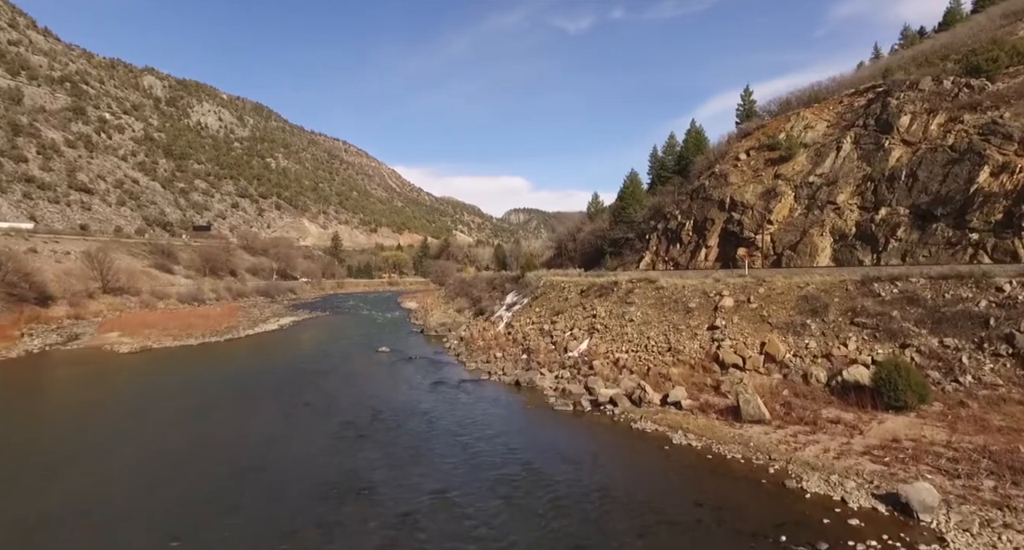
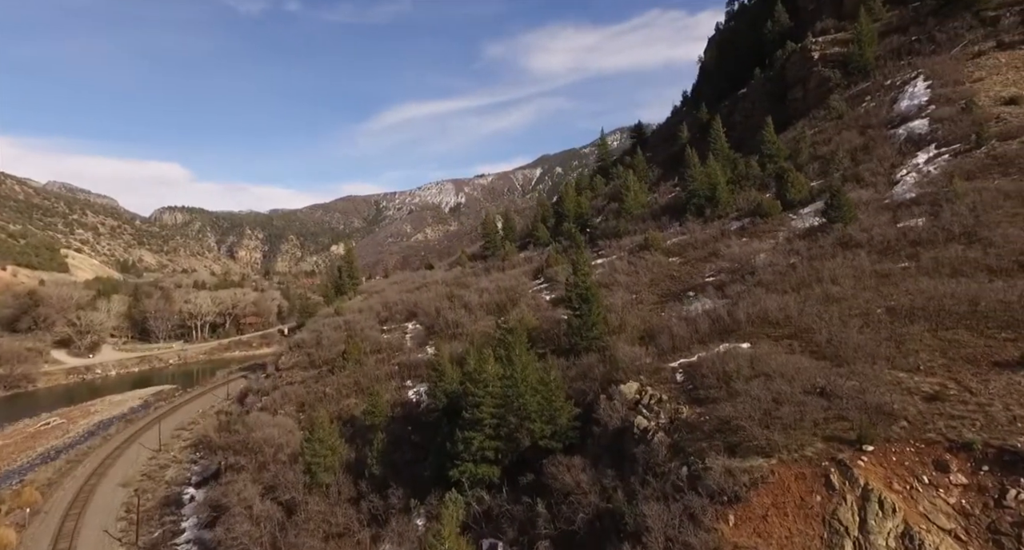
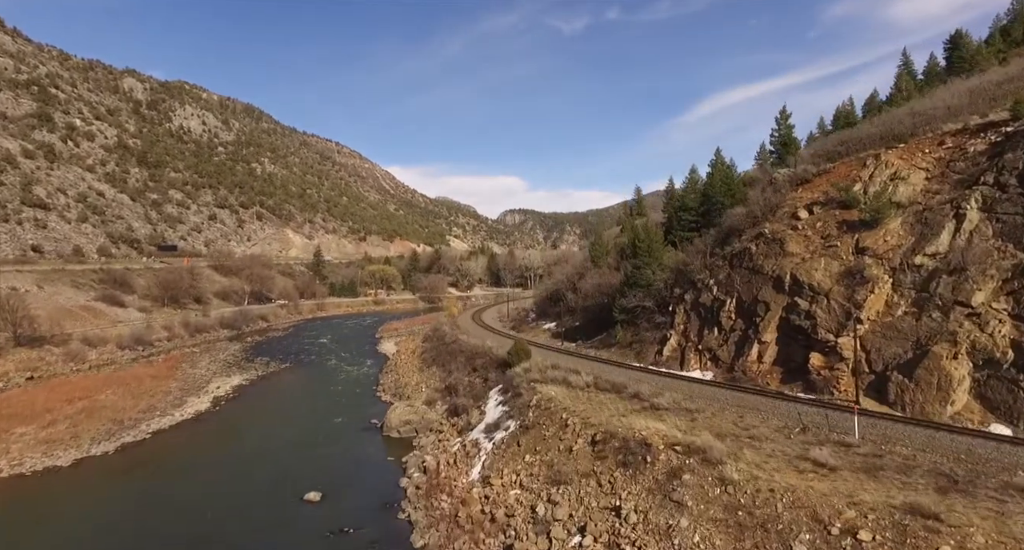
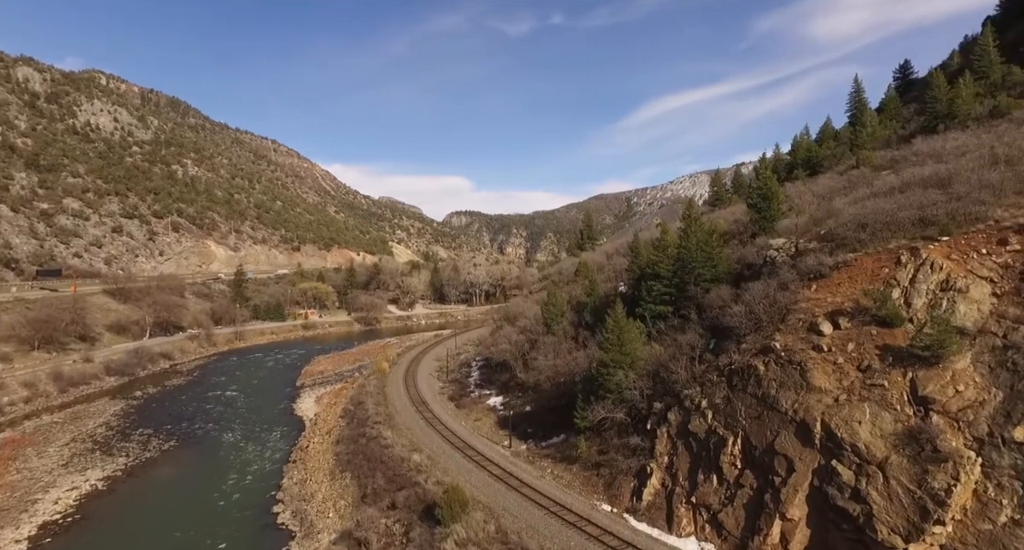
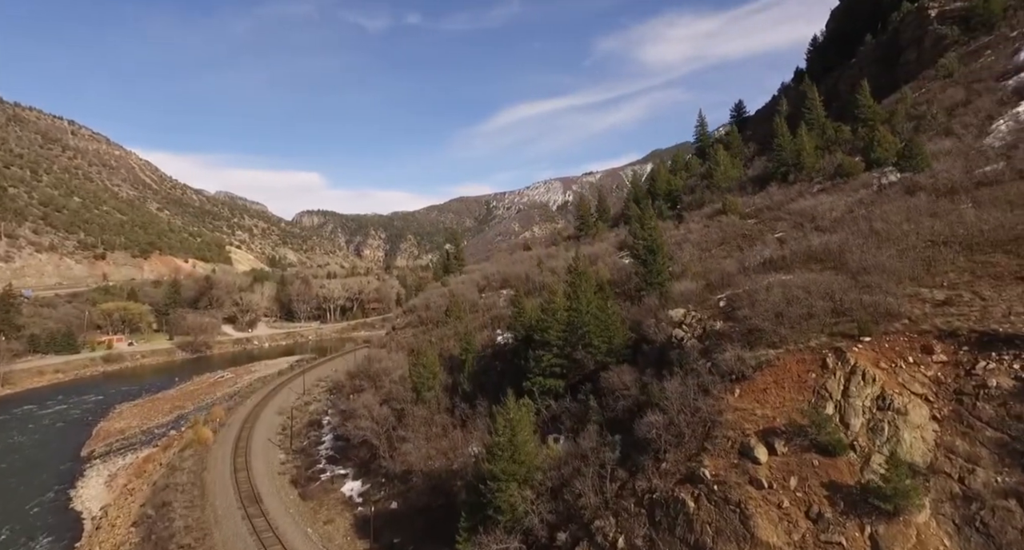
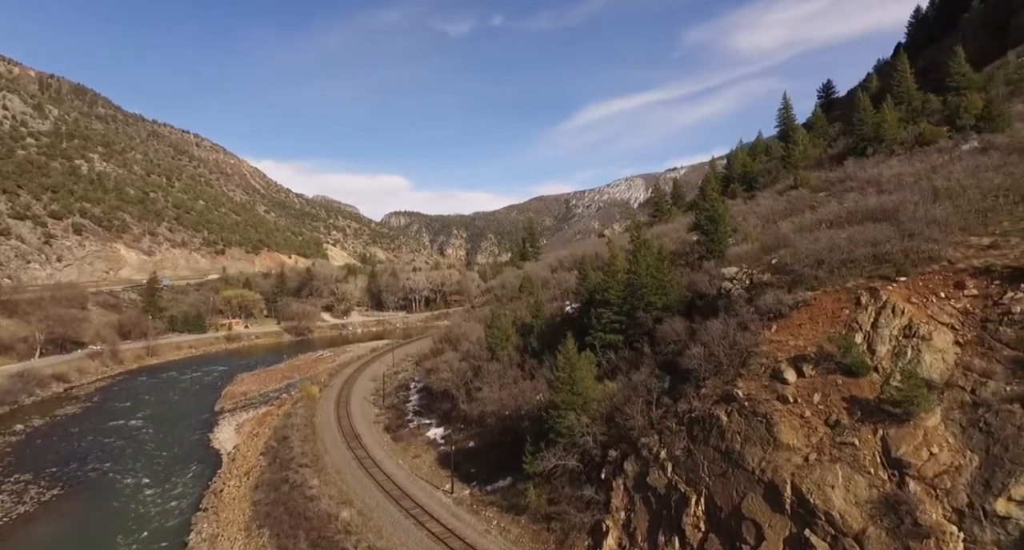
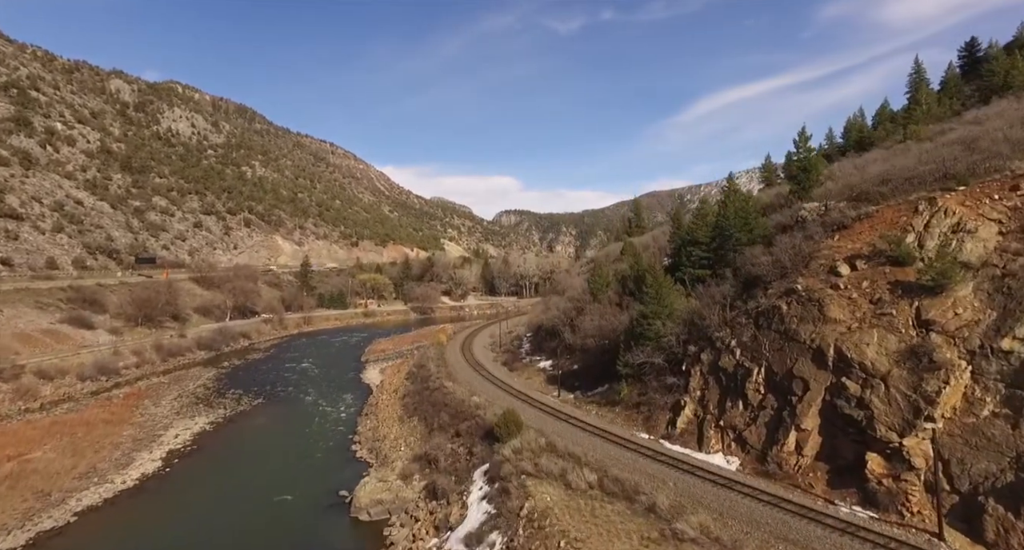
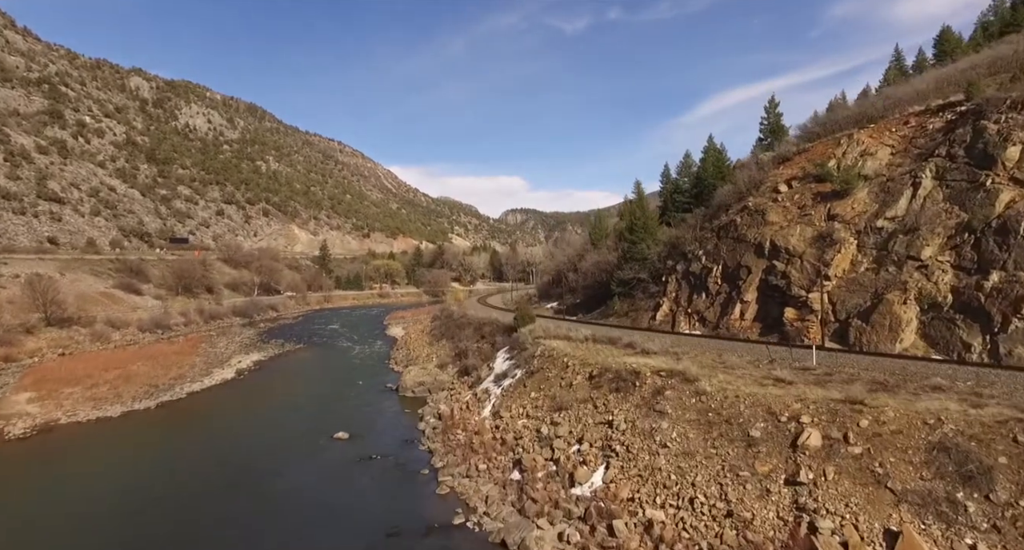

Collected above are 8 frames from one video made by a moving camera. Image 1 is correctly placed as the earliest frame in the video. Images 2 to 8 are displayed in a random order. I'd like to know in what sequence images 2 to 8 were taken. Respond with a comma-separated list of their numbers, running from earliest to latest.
8, 3, 7, 4, 6, 5, 2
